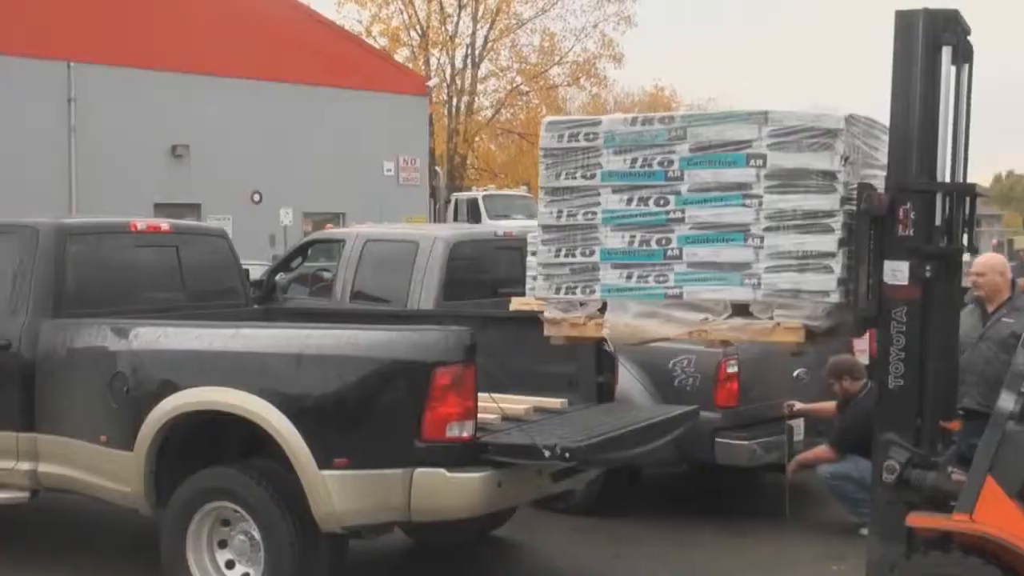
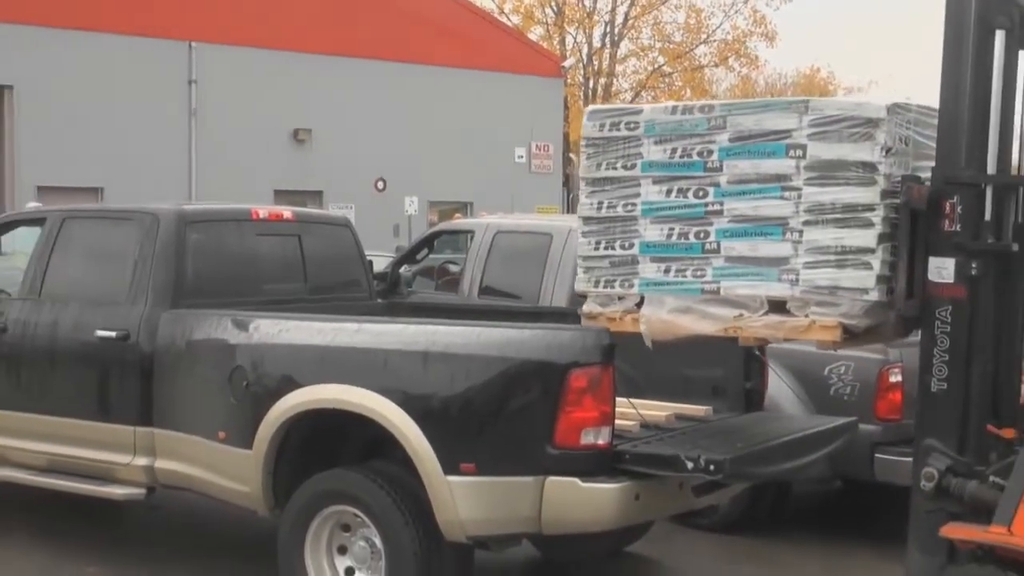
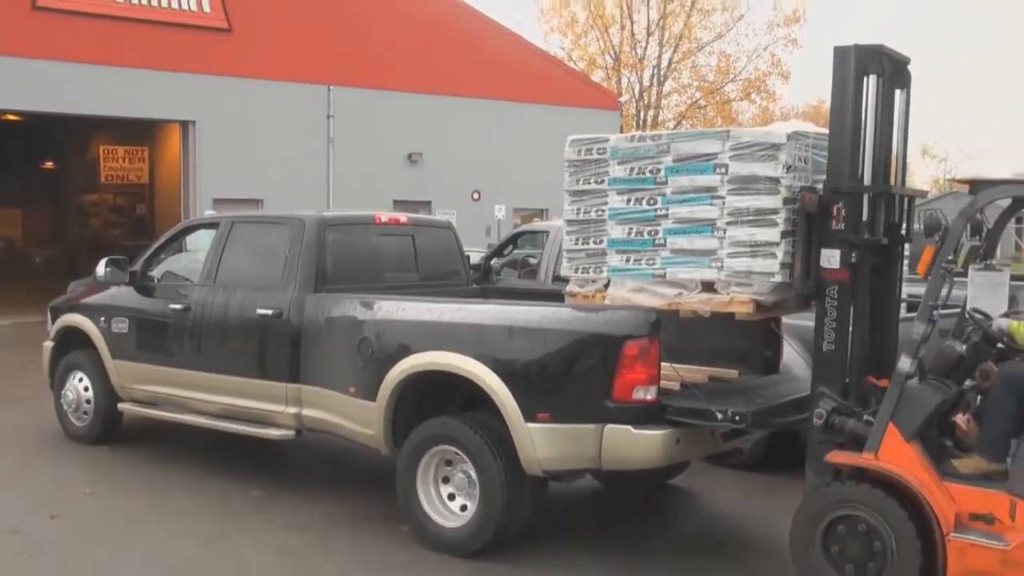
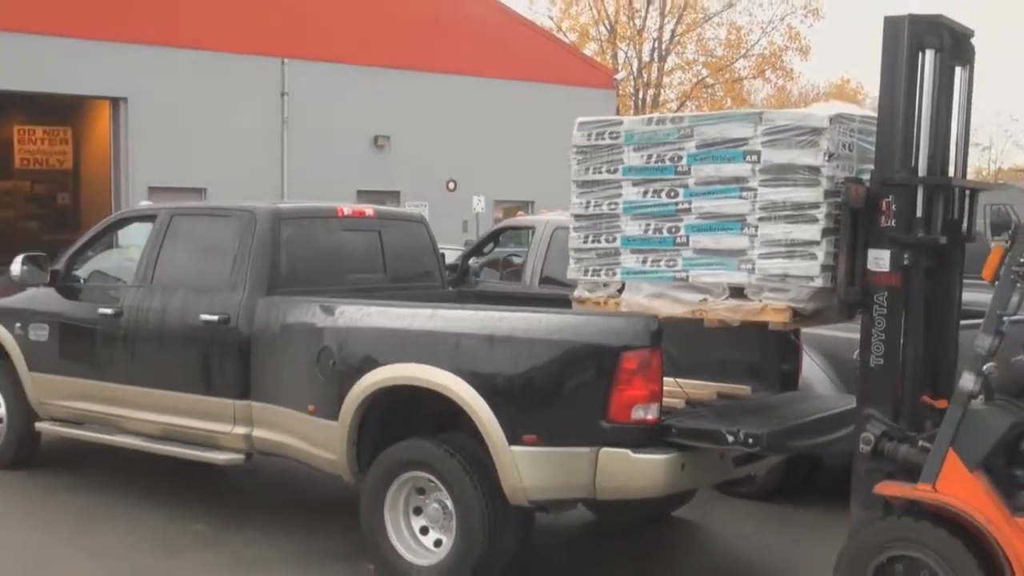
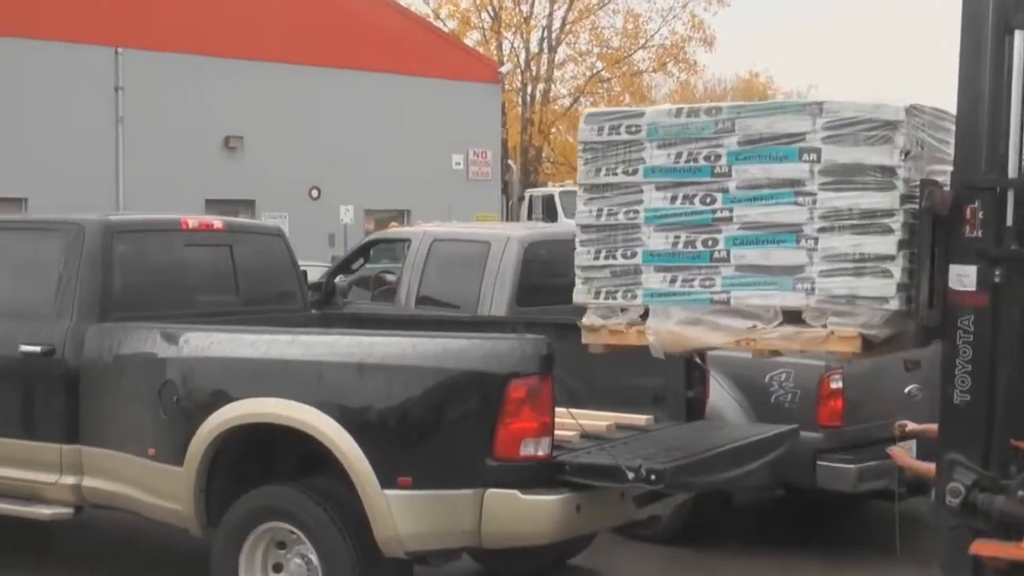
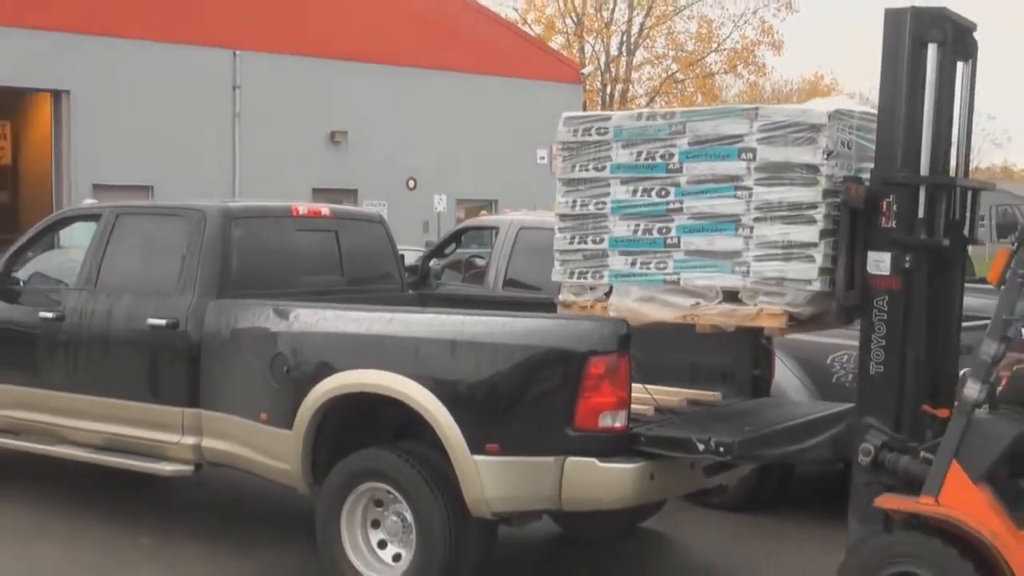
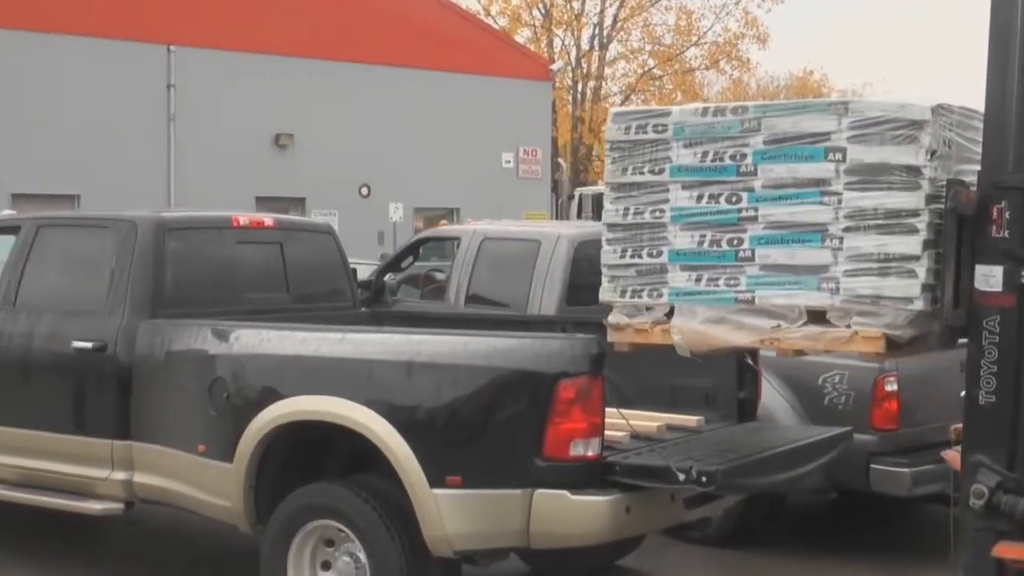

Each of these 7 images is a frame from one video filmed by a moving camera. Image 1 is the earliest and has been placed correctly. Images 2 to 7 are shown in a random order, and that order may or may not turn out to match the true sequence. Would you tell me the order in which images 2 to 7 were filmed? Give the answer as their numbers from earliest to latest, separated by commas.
5, 7, 2, 6, 4, 3
